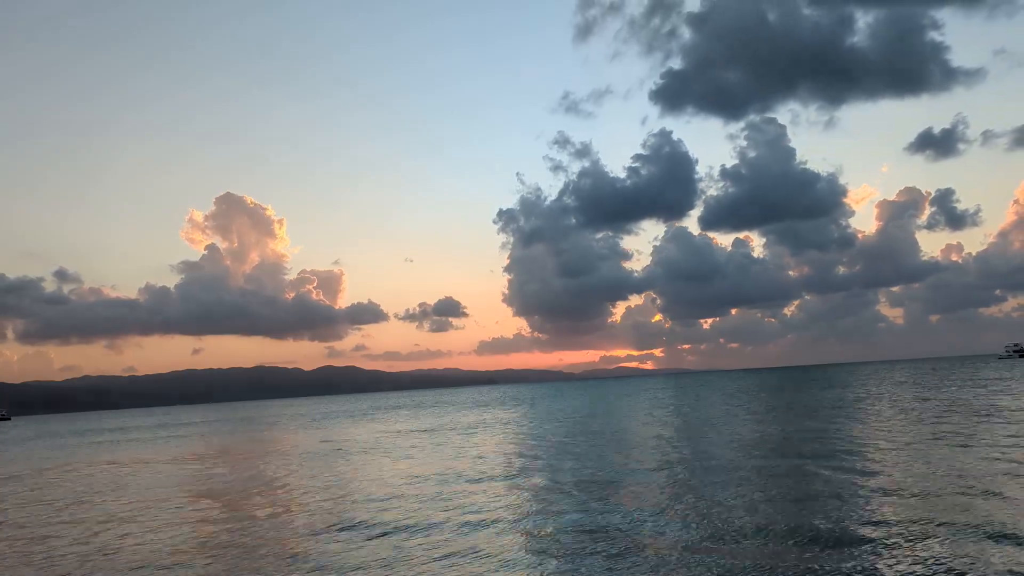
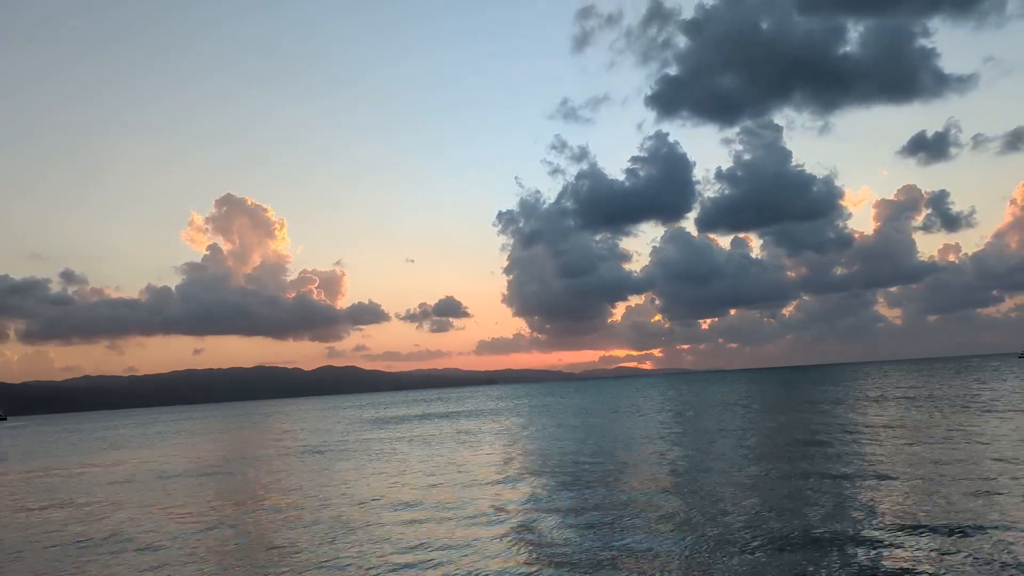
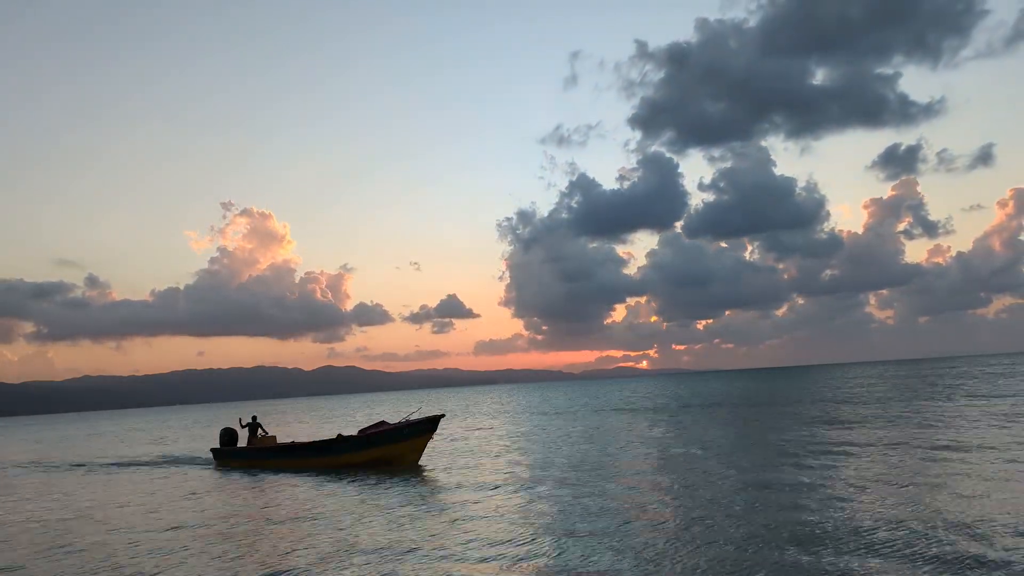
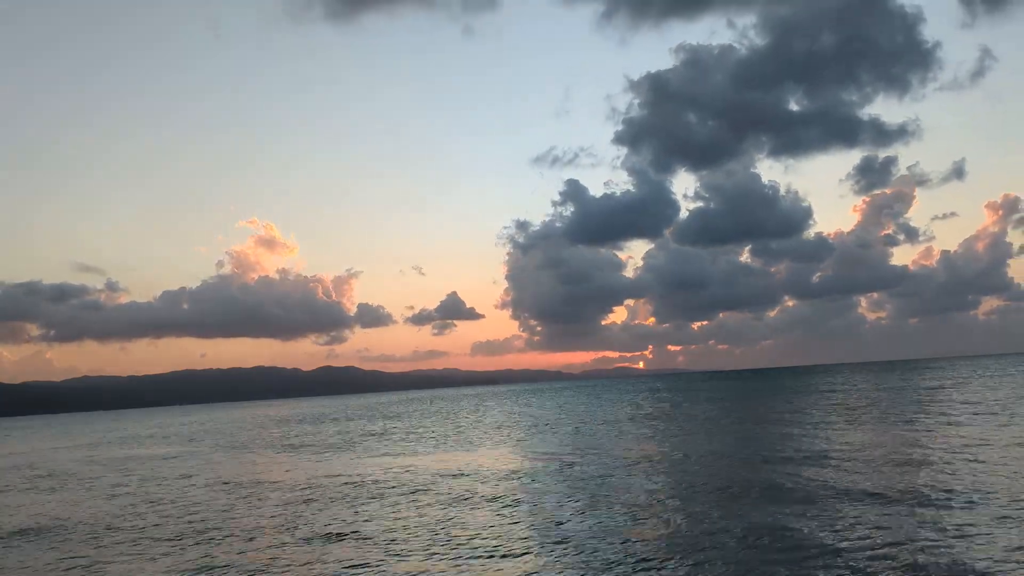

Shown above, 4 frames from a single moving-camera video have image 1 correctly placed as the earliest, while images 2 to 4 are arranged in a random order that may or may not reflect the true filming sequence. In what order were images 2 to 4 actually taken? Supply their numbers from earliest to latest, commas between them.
2, 3, 4
